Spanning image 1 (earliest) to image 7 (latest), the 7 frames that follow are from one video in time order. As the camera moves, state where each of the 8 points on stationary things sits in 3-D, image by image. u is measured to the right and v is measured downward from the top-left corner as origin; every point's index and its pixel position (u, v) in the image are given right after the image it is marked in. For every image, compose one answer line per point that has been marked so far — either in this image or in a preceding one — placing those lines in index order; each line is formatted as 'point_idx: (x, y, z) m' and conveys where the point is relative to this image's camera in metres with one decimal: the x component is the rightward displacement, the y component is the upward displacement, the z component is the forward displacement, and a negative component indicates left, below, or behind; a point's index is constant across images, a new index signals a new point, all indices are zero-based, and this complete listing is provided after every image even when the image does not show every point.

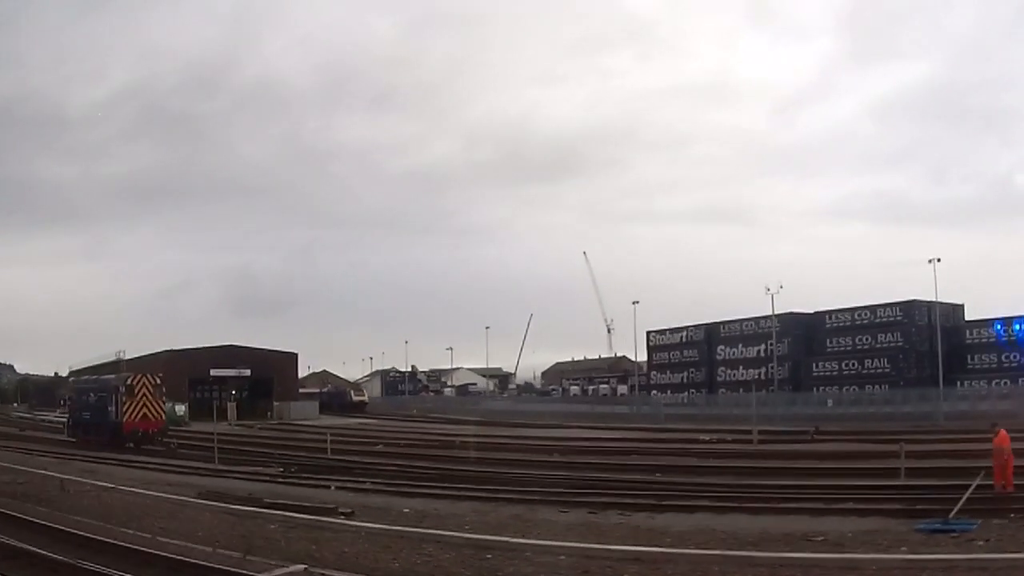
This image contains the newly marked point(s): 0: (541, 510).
0: (+0.8, -4.6, +19.4) m
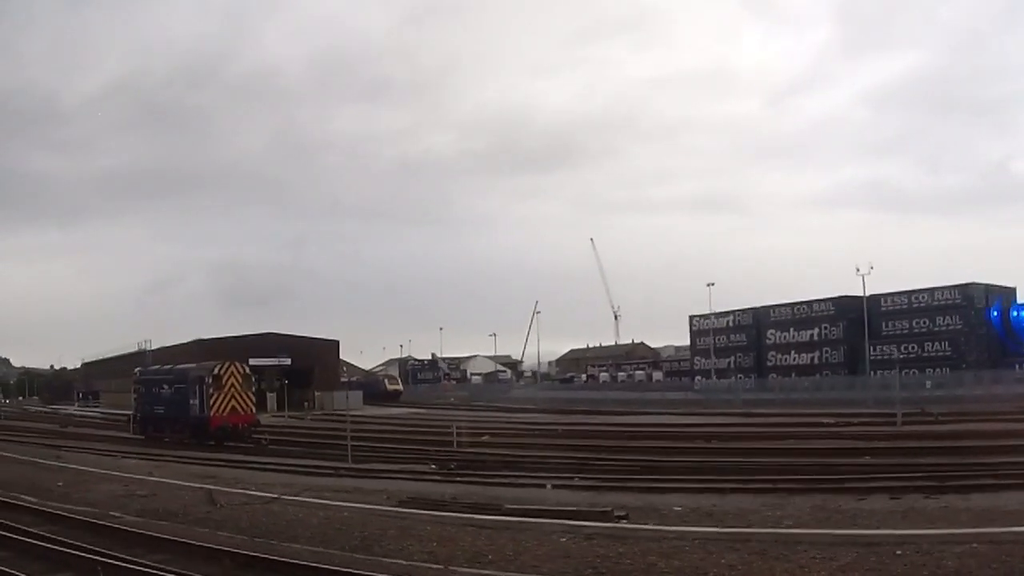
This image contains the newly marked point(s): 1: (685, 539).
0: (+6.4, -4.2, +18.7) m
1: (+2.9, -4.3, +16.0) m
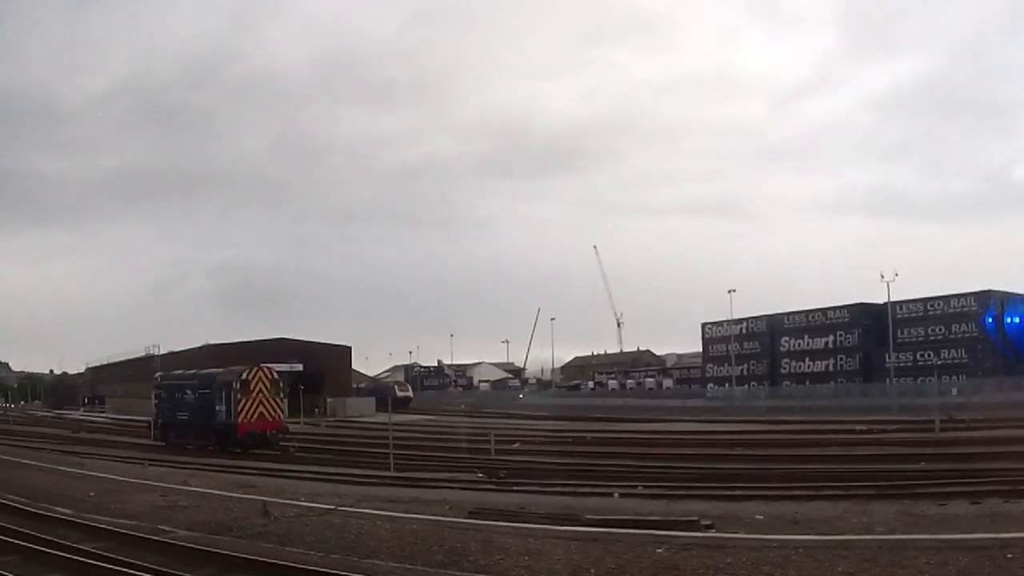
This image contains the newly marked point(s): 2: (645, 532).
0: (+7.9, -4.3, +18.5) m
1: (+4.6, -4.3, +15.7) m
2: (+2.4, -4.4, +17.0) m
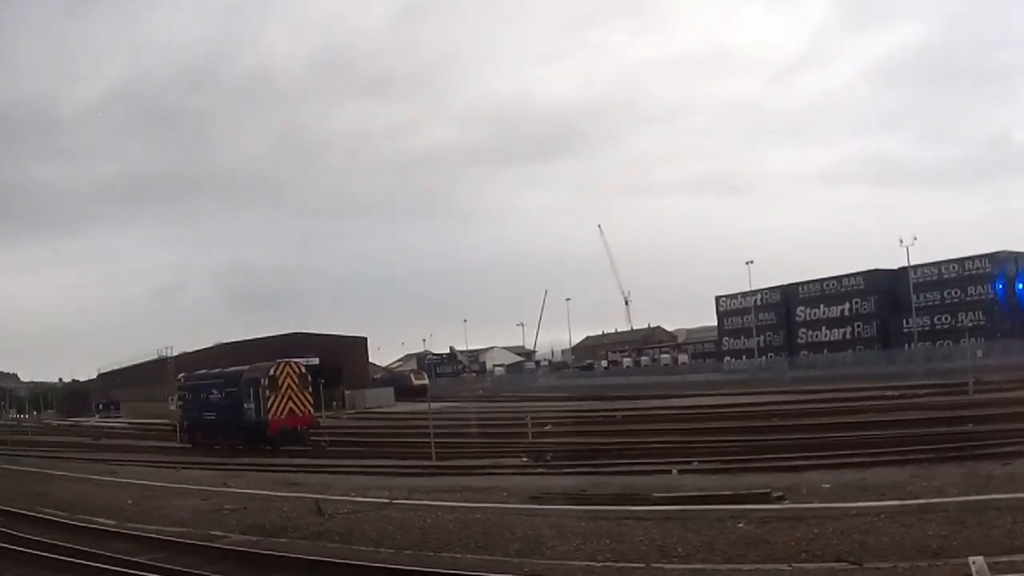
0: (+9.1, -3.5, +18.4) m
1: (+5.9, -3.7, +15.5) m
2: (+3.7, -4.0, +16.8) m
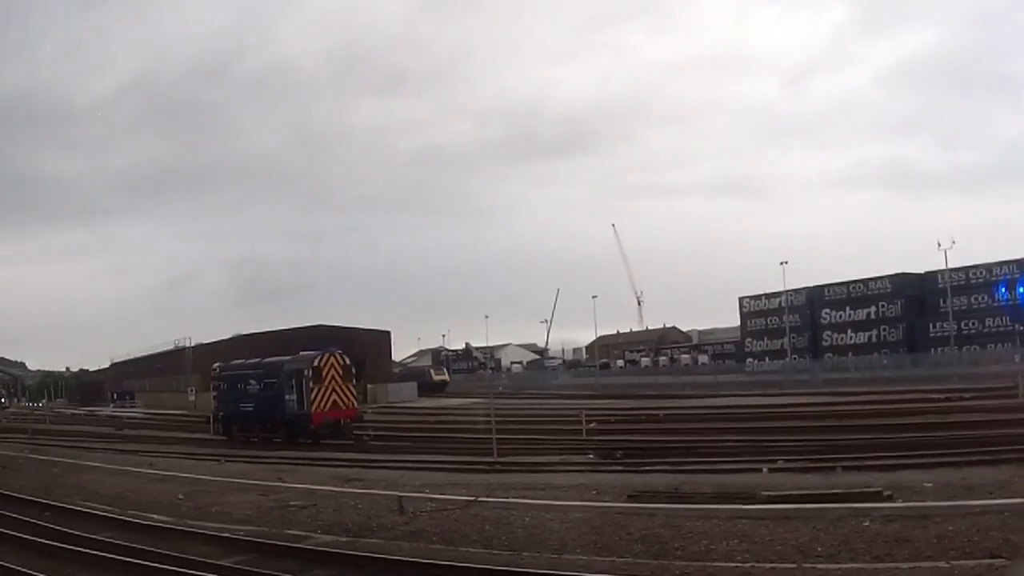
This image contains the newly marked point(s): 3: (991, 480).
0: (+11.0, -3.5, +18.2) m
1: (+7.9, -3.7, +15.1) m
2: (+5.6, -3.8, +16.3) m
3: (+9.3, -3.7, +18.1) m
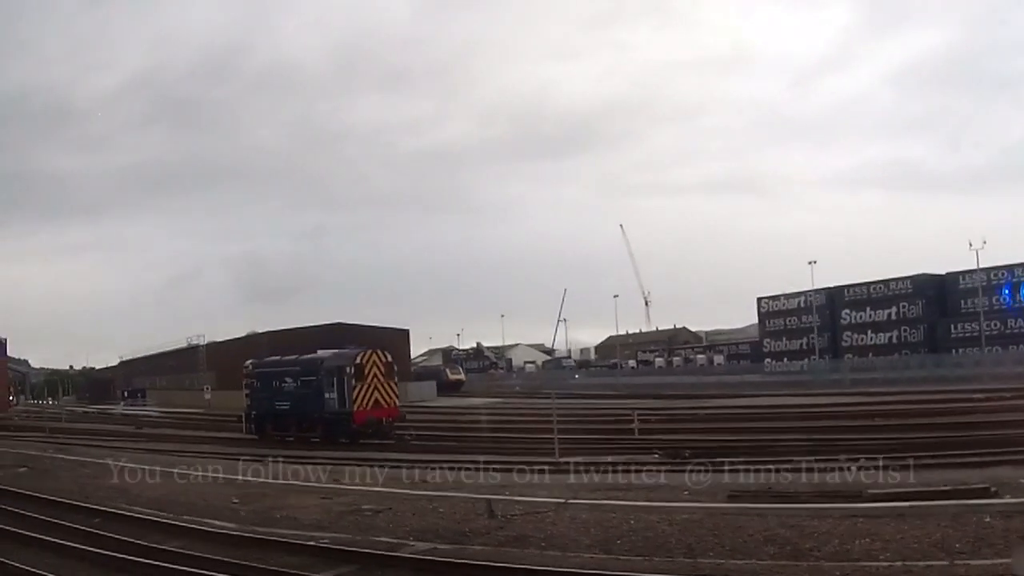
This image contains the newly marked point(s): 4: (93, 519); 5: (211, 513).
0: (+12.8, -3.4, +17.8) m
1: (+9.8, -3.5, +14.6) m
2: (+7.5, -3.7, +15.8) m
3: (+11.1, -3.6, +17.6) m
4: (-8.5, -4.7, +19.3) m
5: (-6.4, -4.7, +20.2) m
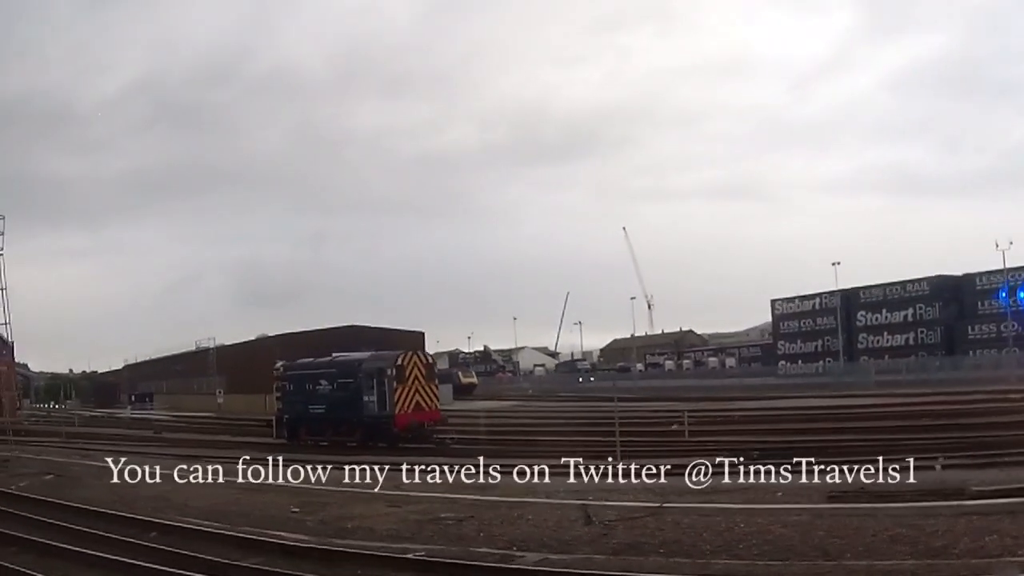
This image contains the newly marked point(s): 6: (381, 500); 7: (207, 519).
0: (+14.5, -3.3, +17.5) m
1: (+11.6, -3.4, +14.2) m
2: (+9.3, -3.5, +15.2) m
3: (+12.8, -3.4, +17.2) m
4: (-6.9, -4.6, +18.0) m
5: (-4.8, -4.6, +18.9) m
6: (-3.0, -4.4, +20.1) m
7: (-6.0, -4.6, +18.9) m
